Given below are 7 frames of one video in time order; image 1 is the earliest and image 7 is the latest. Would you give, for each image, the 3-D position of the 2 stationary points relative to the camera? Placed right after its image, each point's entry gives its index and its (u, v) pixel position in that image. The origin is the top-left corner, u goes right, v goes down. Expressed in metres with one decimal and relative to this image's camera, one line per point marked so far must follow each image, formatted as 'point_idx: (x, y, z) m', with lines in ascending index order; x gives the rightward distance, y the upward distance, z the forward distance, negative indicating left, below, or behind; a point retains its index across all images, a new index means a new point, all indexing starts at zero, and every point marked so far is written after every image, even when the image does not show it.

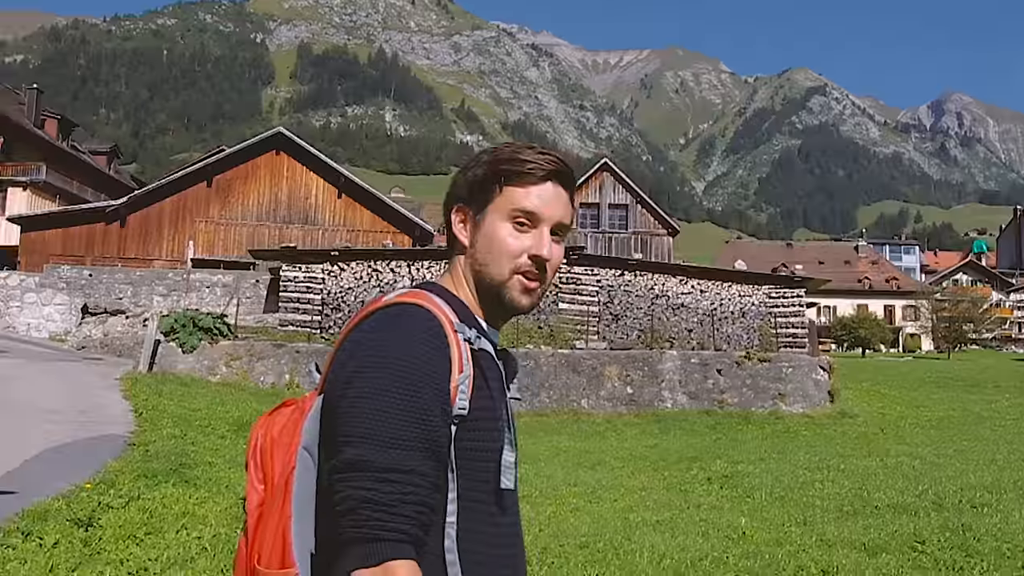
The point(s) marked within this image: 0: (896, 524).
0: (+3.2, -1.9, +9.2) m
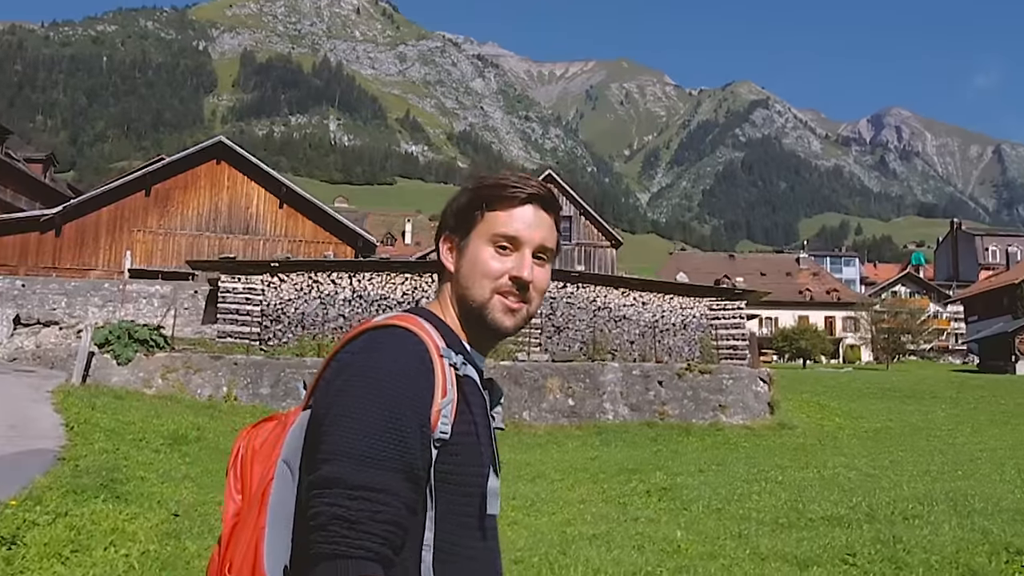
0: (+2.7, -2.1, +9.3) m
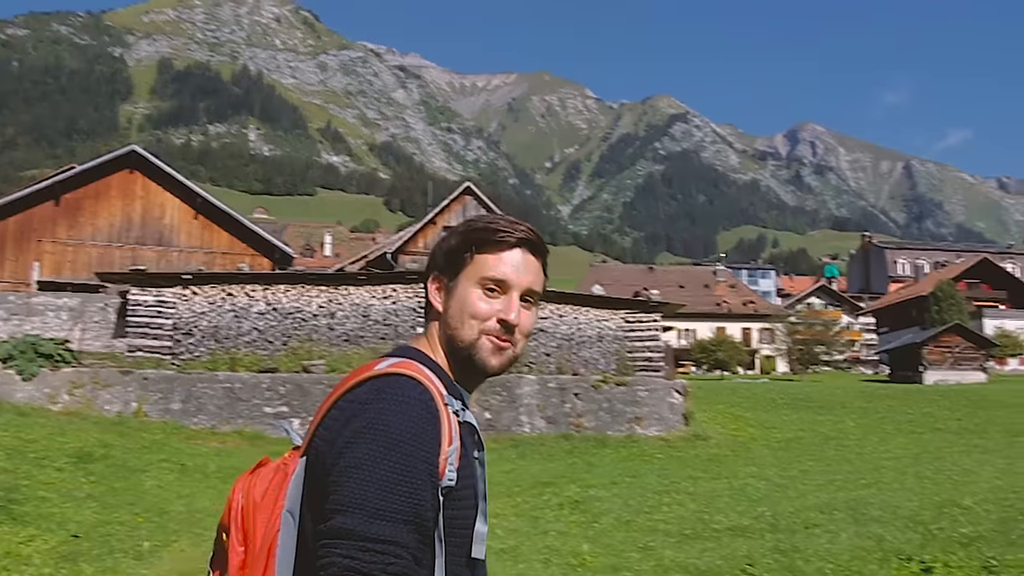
0: (+1.9, -2.2, +9.4) m
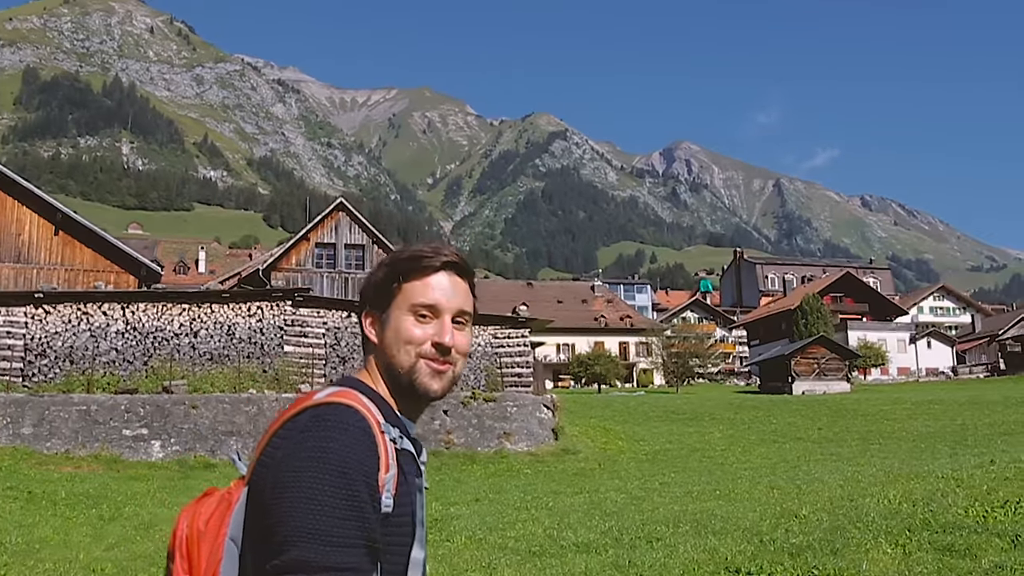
0: (+0.5, -2.3, +9.5) m
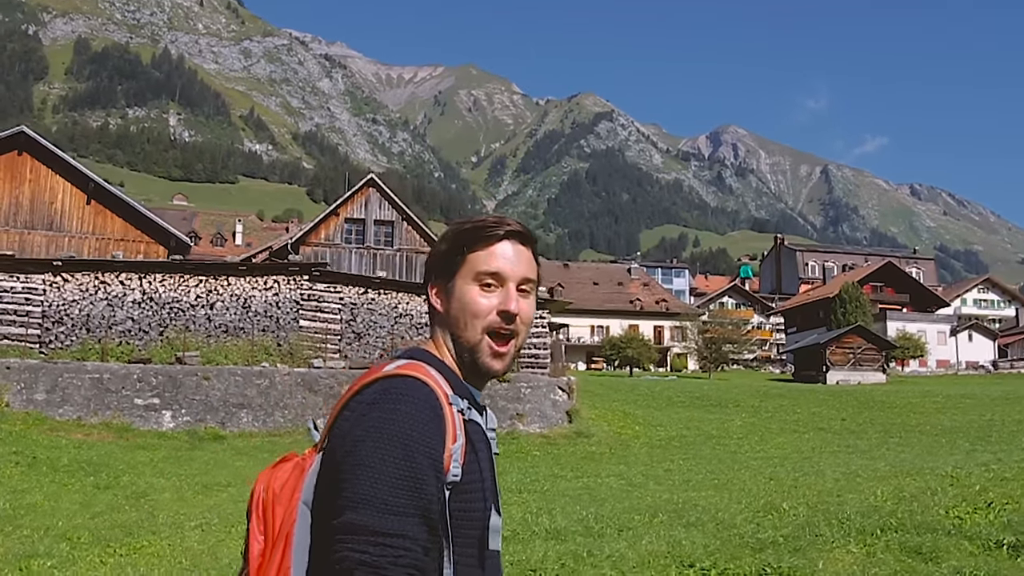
0: (+0.2, -2.2, +9.3) m
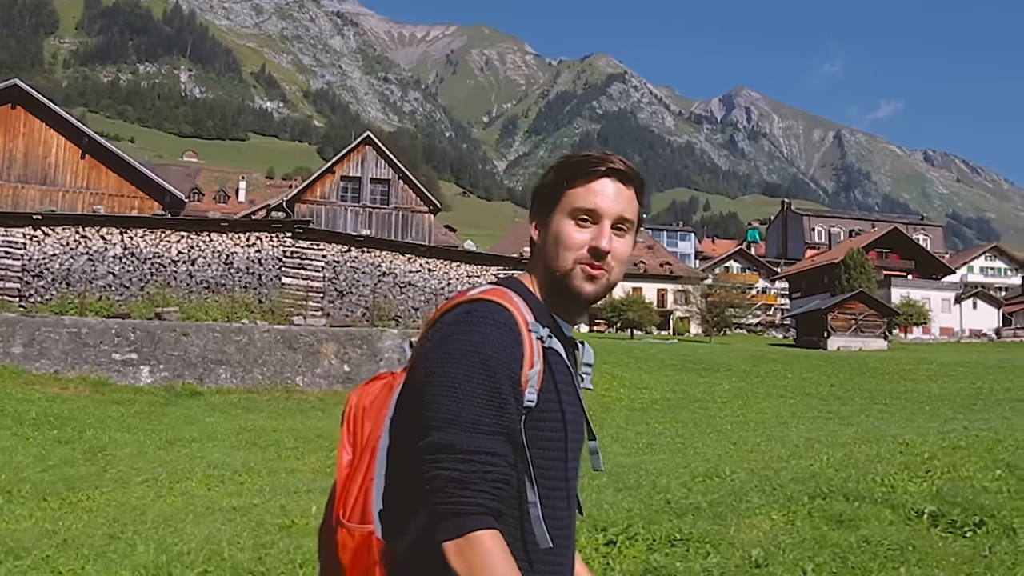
0: (-0.4, -1.8, +9.2) m
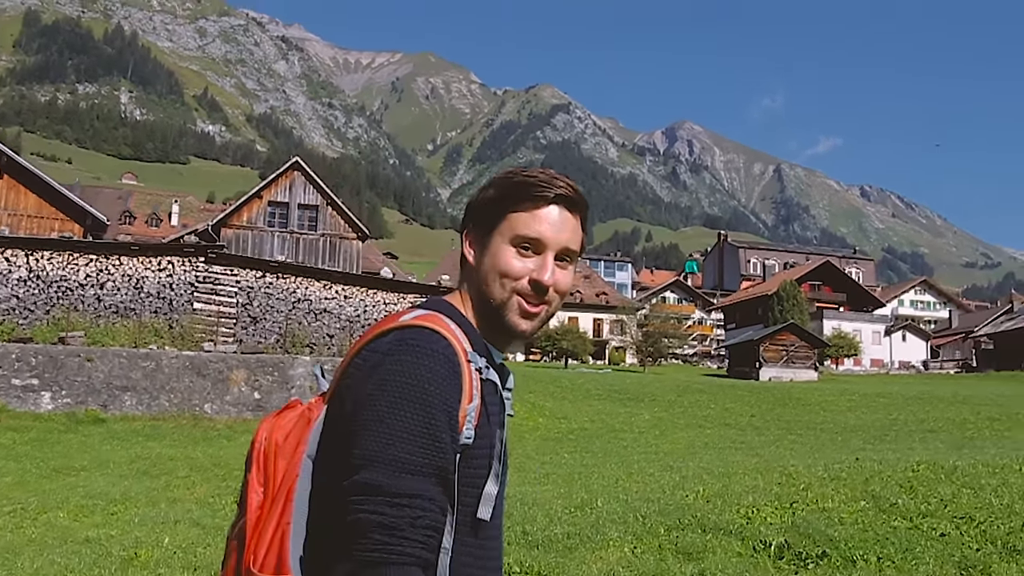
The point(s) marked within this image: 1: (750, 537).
0: (-1.6, -2.1, +9.0) m
1: (+1.8, -1.9, +8.3) m
